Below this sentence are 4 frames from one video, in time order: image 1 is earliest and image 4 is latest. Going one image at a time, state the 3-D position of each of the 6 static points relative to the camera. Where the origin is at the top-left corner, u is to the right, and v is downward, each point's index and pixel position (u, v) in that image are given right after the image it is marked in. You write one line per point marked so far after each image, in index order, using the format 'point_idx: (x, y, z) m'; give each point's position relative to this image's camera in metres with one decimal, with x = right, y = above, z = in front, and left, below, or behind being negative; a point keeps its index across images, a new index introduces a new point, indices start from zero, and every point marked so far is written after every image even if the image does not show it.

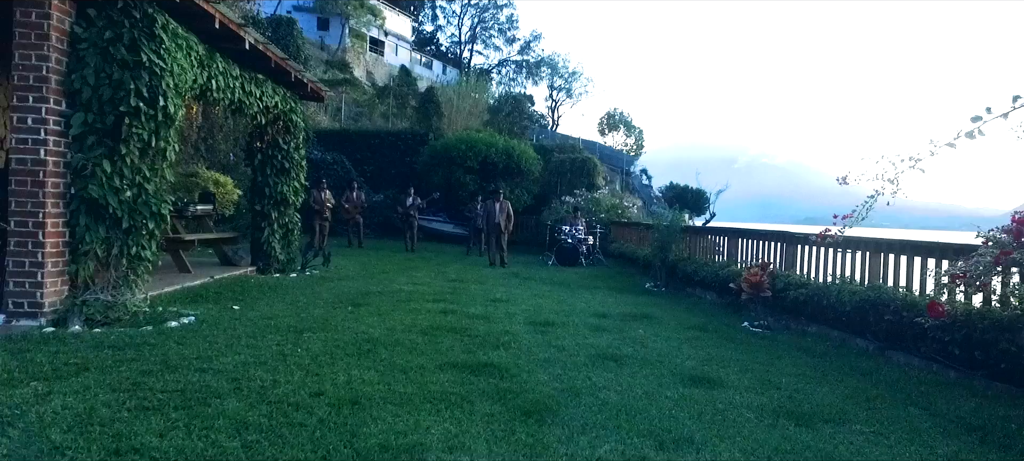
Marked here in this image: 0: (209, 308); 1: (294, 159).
0: (-3.6, -0.9, +7.4) m
1: (-4.0, +1.3, +11.5) m
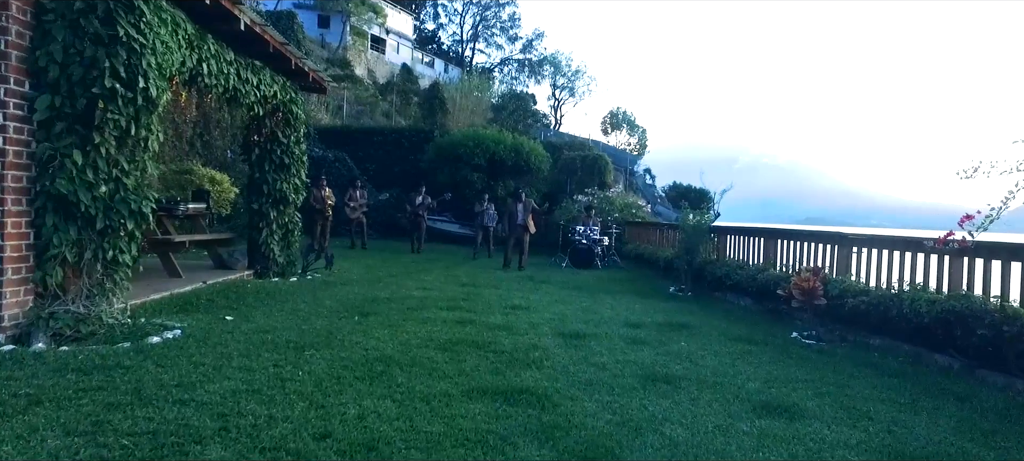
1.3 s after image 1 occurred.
0: (-3.3, -0.9, +6.5) m
1: (-3.7, +1.3, +10.7) m
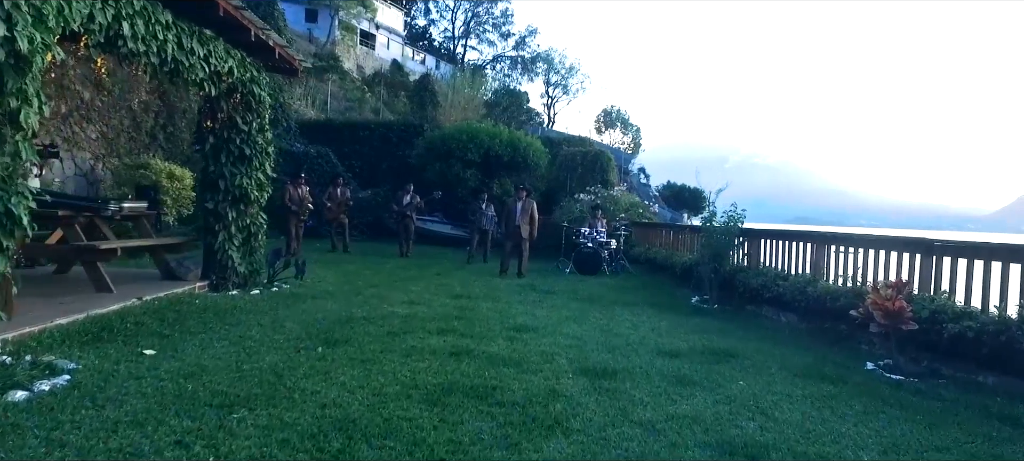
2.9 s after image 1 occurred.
0: (-3.2, -1.0, +4.9) m
1: (-3.7, +1.2, +9.1) m
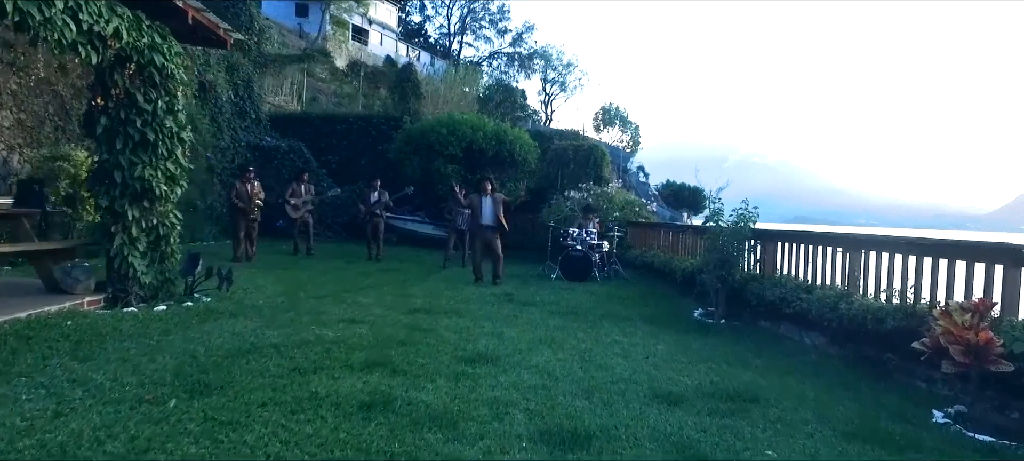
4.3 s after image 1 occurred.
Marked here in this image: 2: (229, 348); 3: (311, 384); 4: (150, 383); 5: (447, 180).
0: (-3.6, -1.0, +3.3) m
1: (-4.1, +1.2, +7.4) m
2: (-2.5, -1.0, +5.5) m
3: (-1.5, -1.1, +4.6) m
4: (-2.5, -1.0, +4.4) m
5: (-1.9, +1.4, +17.9) m
